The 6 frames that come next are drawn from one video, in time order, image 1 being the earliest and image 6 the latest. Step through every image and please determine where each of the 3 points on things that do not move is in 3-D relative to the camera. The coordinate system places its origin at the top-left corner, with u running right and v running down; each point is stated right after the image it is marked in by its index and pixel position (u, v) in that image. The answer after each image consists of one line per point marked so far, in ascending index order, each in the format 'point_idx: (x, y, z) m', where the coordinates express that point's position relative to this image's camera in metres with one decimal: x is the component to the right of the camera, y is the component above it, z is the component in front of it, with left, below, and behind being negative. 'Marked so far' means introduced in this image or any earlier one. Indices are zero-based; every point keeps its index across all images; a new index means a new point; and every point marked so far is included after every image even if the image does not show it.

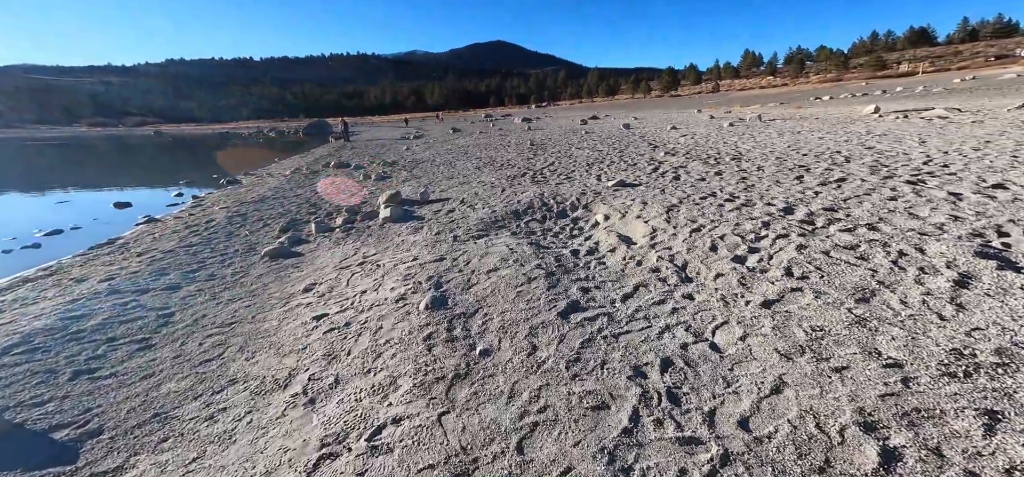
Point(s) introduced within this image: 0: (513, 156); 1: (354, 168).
0: (-0.2, +2.9, +13.9) m
1: (-6.5, +2.7, +15.2) m
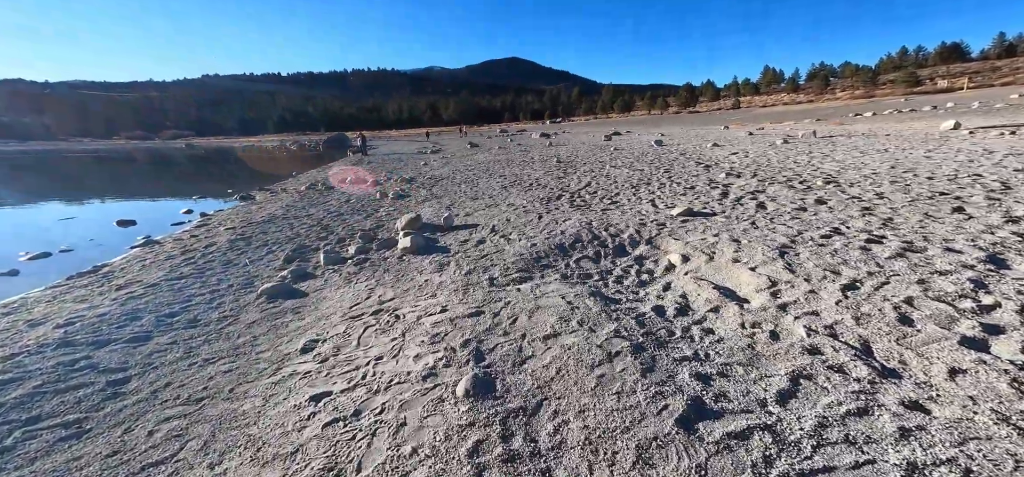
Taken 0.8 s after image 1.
0: (+0.8, +2.1, +12.7) m
1: (-5.5, +1.9, +14.2) m
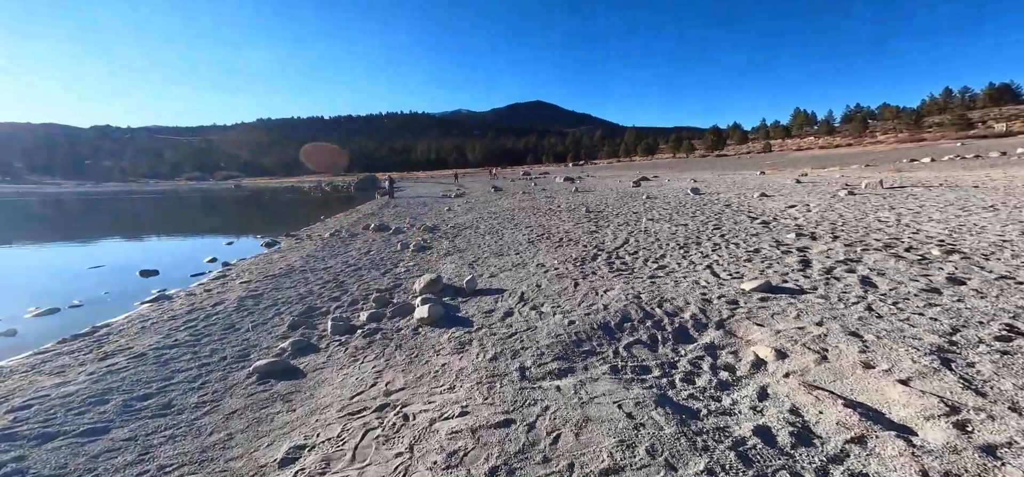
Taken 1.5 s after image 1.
0: (+1.7, +0.3, +11.8) m
1: (-4.5, +0.1, +13.7) m
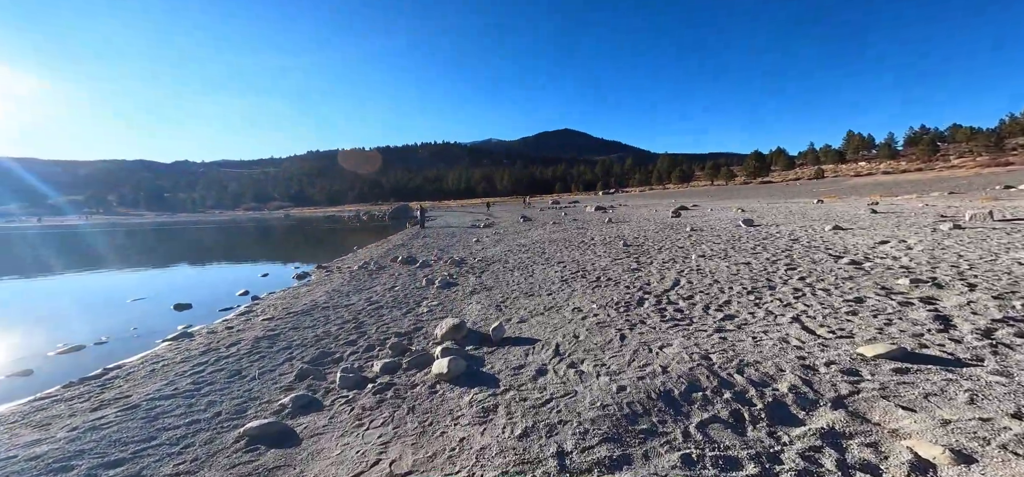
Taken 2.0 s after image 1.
0: (+2.8, -0.7, +10.7) m
1: (-3.2, -1.1, +13.2) m
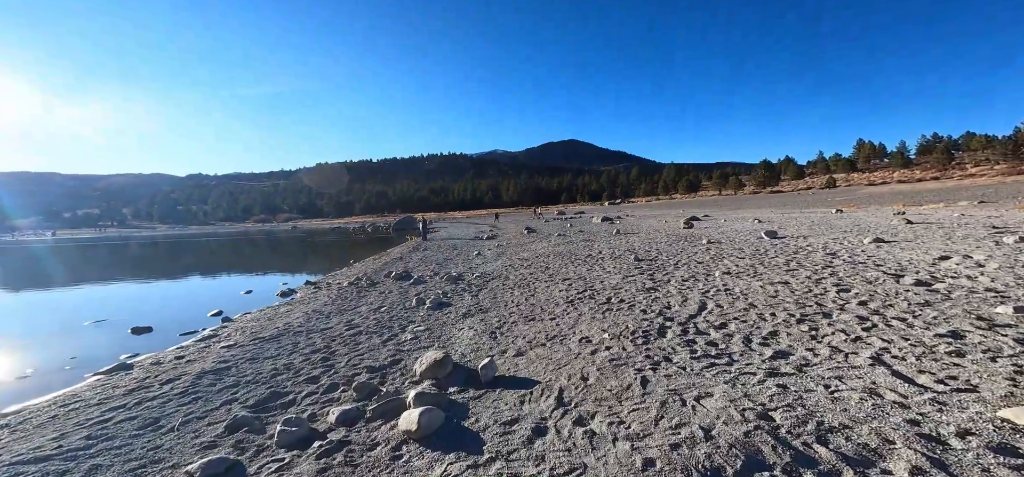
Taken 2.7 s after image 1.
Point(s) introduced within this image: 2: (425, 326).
0: (+2.8, -1.0, +9.5) m
1: (-3.2, -1.5, +12.1) m
2: (-1.8, -1.8, +7.7) m
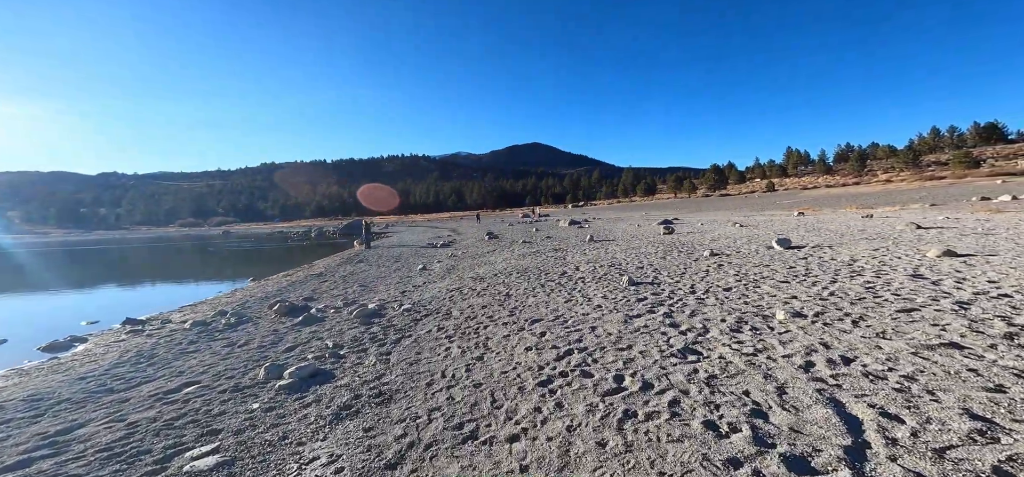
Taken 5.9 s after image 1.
0: (+1.8, -1.3, +5.9) m
1: (-4.5, -1.9, +7.8) m
2: (-2.6, -2.1, +3.6) m
